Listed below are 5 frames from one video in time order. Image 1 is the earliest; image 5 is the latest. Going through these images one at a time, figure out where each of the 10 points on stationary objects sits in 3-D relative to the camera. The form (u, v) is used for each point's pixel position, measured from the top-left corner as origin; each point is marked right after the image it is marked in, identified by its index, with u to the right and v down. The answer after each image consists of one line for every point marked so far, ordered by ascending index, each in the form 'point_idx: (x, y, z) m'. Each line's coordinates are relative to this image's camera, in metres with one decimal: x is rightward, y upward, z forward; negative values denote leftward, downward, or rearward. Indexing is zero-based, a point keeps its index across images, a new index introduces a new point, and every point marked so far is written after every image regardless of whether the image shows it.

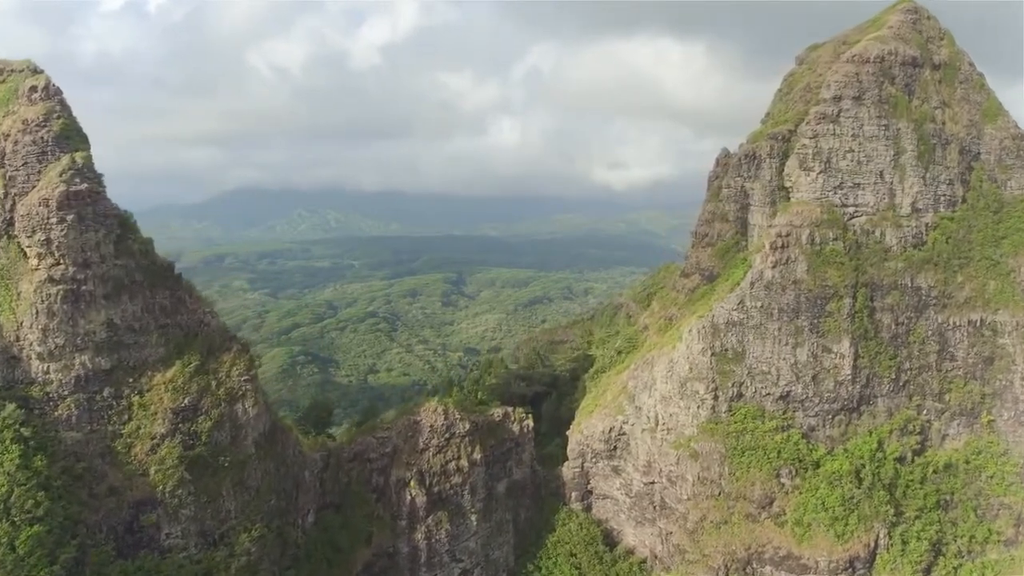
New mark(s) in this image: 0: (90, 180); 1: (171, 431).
0: (-11.6, +3.0, +18.9) m
1: (-9.4, -3.9, +18.9) m
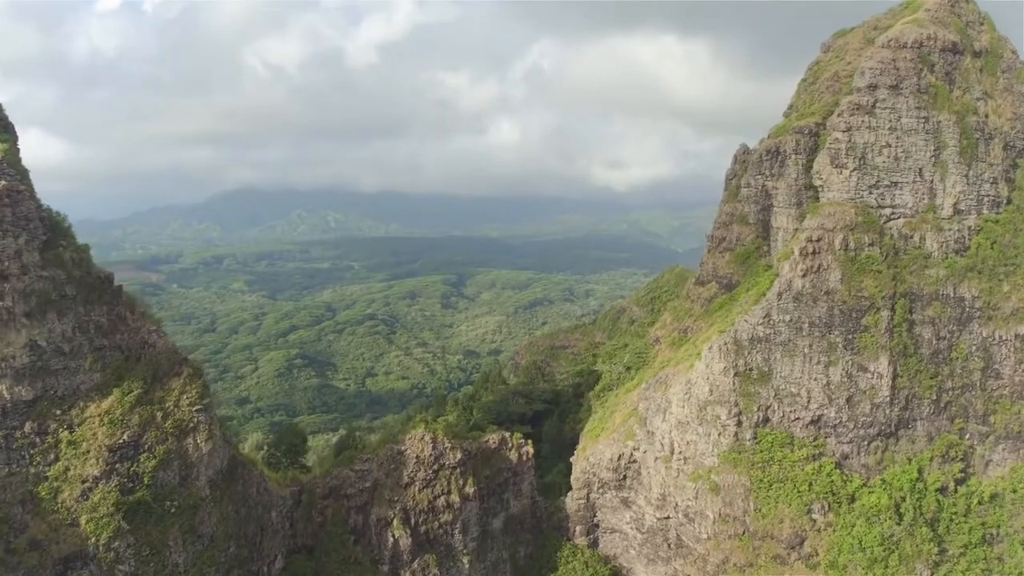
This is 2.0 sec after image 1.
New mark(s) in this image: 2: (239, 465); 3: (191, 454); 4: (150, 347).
0: (-11.7, +2.6, +16.0) m
1: (-9.5, -4.3, +16.0) m
2: (-7.5, -4.8, +18.8) m
3: (-8.0, -4.1, +17.1) m
4: (-9.3, -1.5, +17.5) m
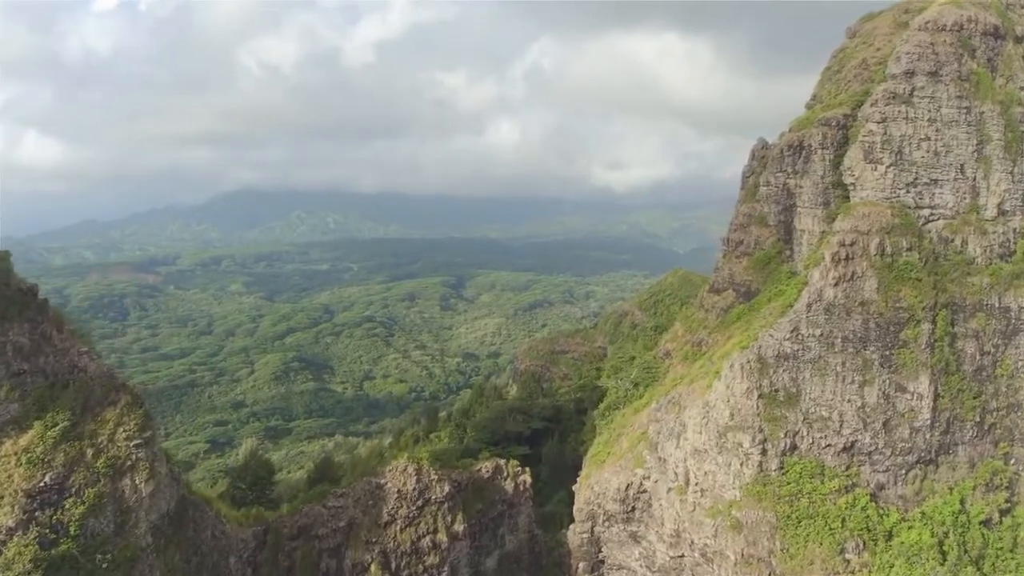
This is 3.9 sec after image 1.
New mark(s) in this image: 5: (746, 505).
0: (-11.9, +2.3, +13.5) m
1: (-9.6, -4.6, +13.4) m
2: (-7.6, -5.1, +16.2) m
3: (-8.1, -4.4, +14.6) m
4: (-9.4, -1.8, +15.0) m
5: (+6.8, -6.3, +20.0) m
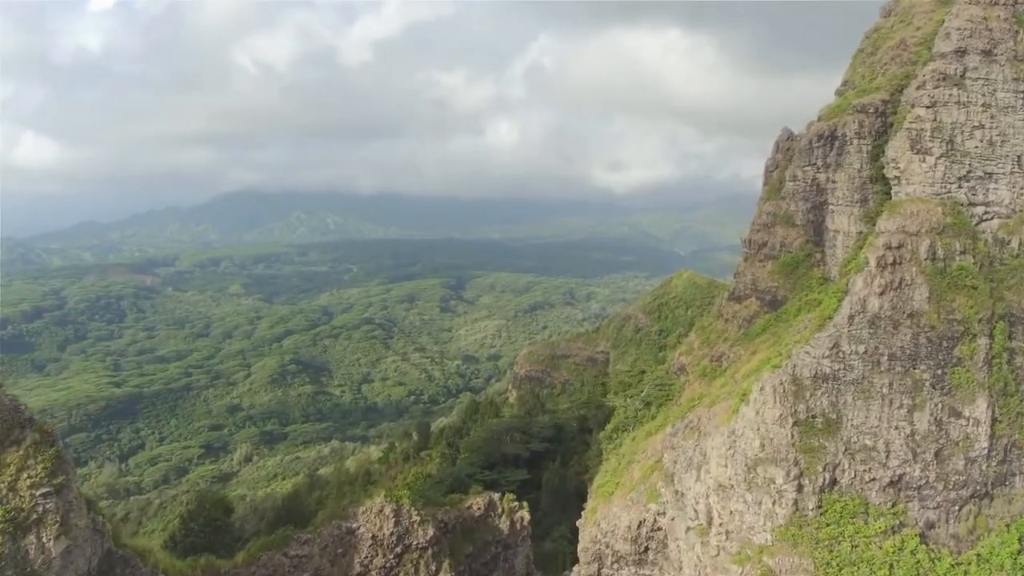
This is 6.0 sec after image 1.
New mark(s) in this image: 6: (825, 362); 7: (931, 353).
0: (-12.0, +2.1, +10.8) m
1: (-9.8, -4.8, +10.7) m
2: (-7.8, -5.4, +13.5) m
3: (-8.3, -4.7, +11.9) m
4: (-9.5, -2.1, +12.3) m
5: (+6.7, -6.5, +17.3) m
6: (+8.1, -1.9, +17.8) m
7: (+10.8, -1.7, +17.6) m
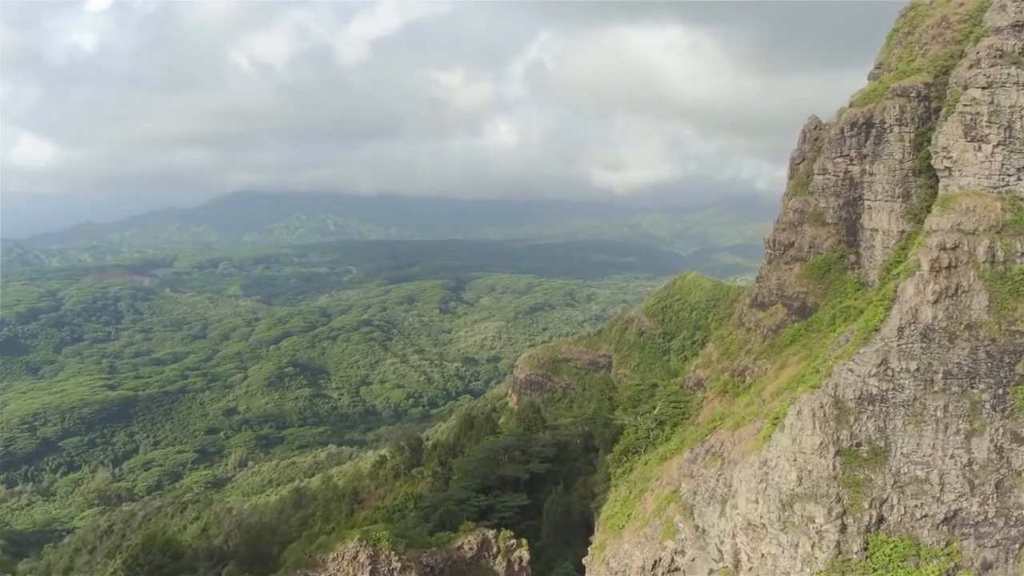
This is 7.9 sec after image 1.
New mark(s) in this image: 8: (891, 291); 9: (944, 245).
0: (-12.1, +1.9, +8.4) m
1: (-9.8, -5.0, +8.4) m
2: (-7.8, -5.5, +11.2) m
3: (-8.4, -4.8, +9.5) m
4: (-9.6, -2.2, +10.0) m
5: (+6.6, -6.7, +14.9) m
6: (+8.0, -2.1, +15.5) m
7: (+10.7, -1.8, +15.3) m
8: (+9.1, 0.0, +16.9) m
9: (+10.0, +1.0, +15.9) m
